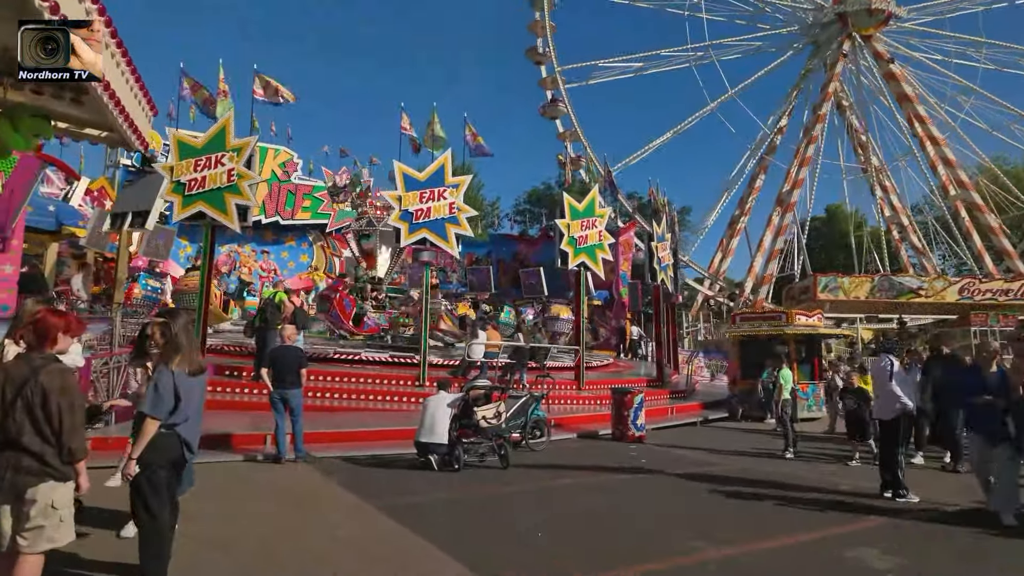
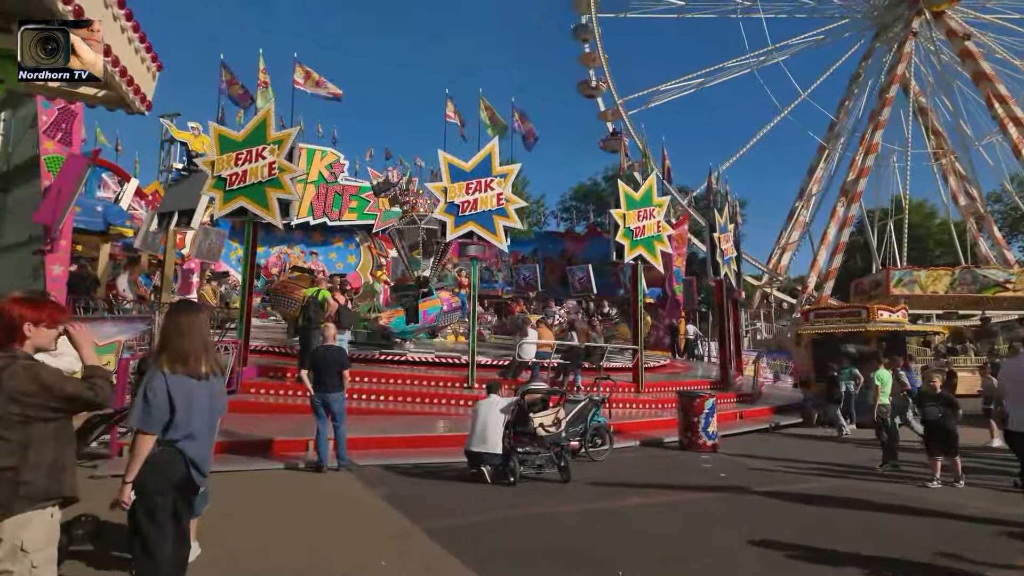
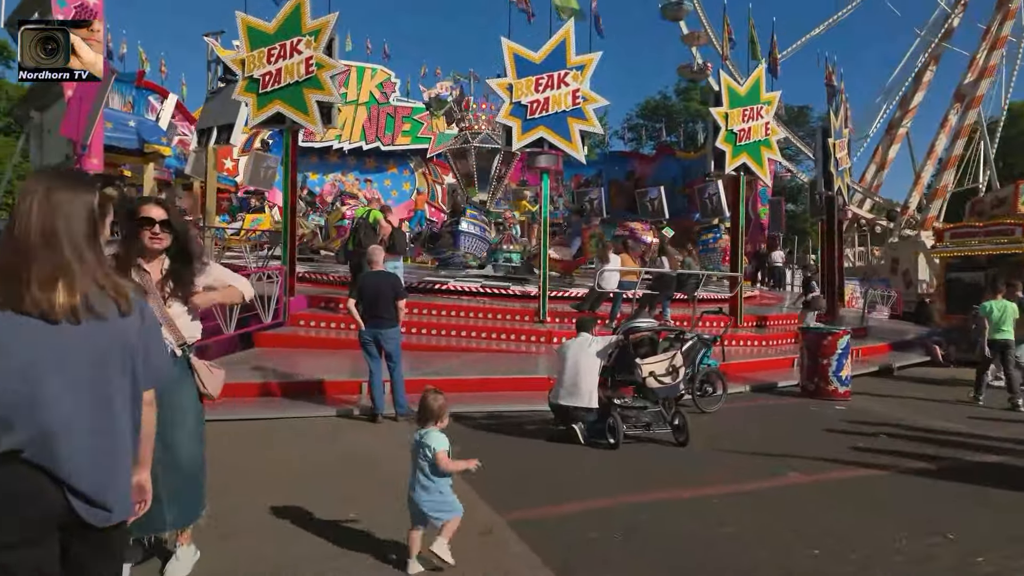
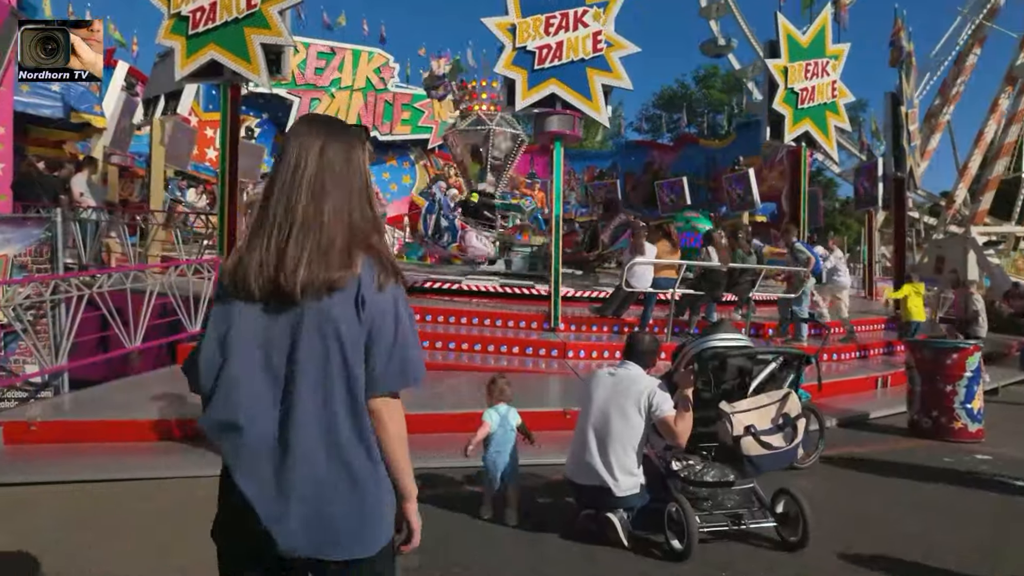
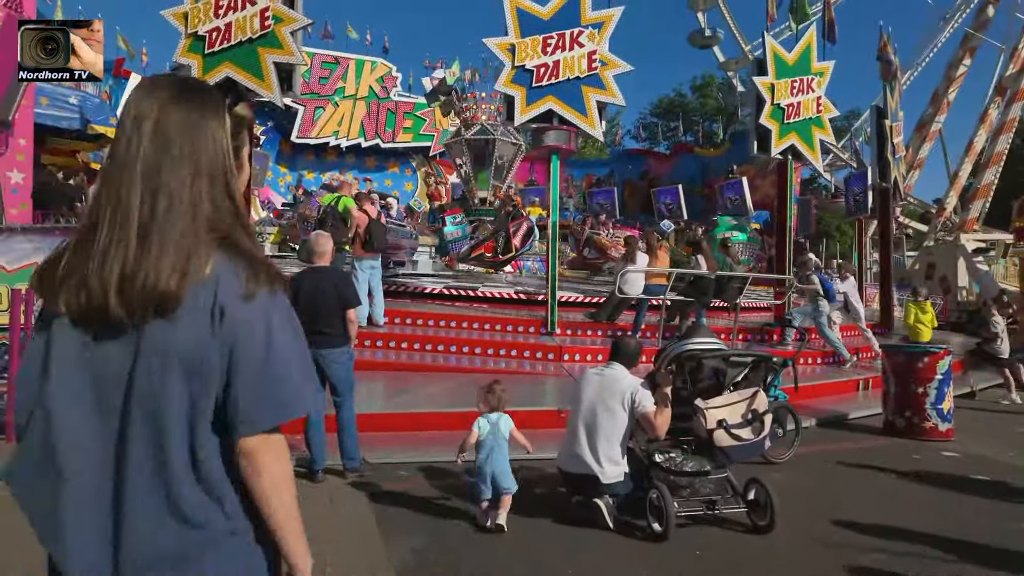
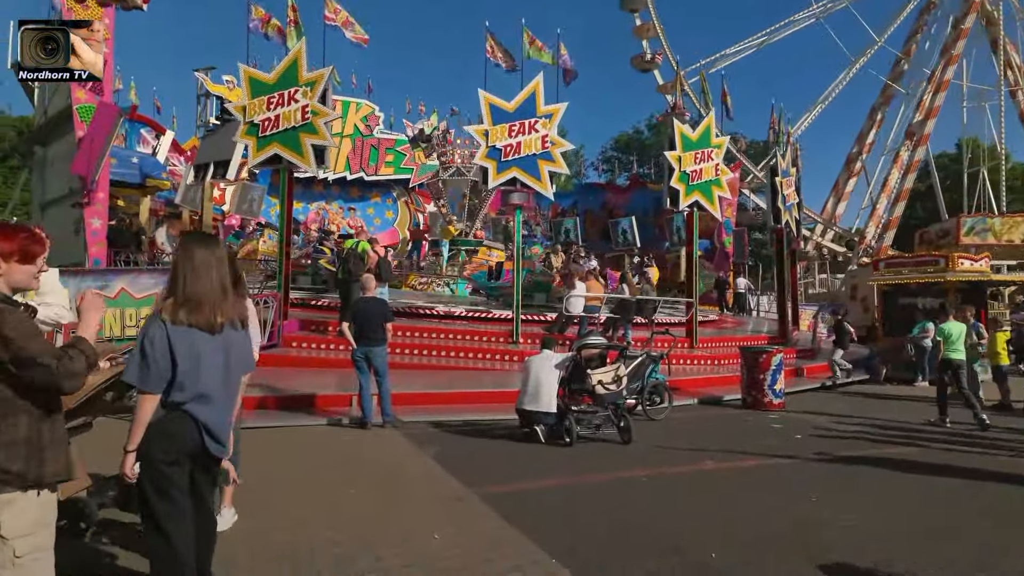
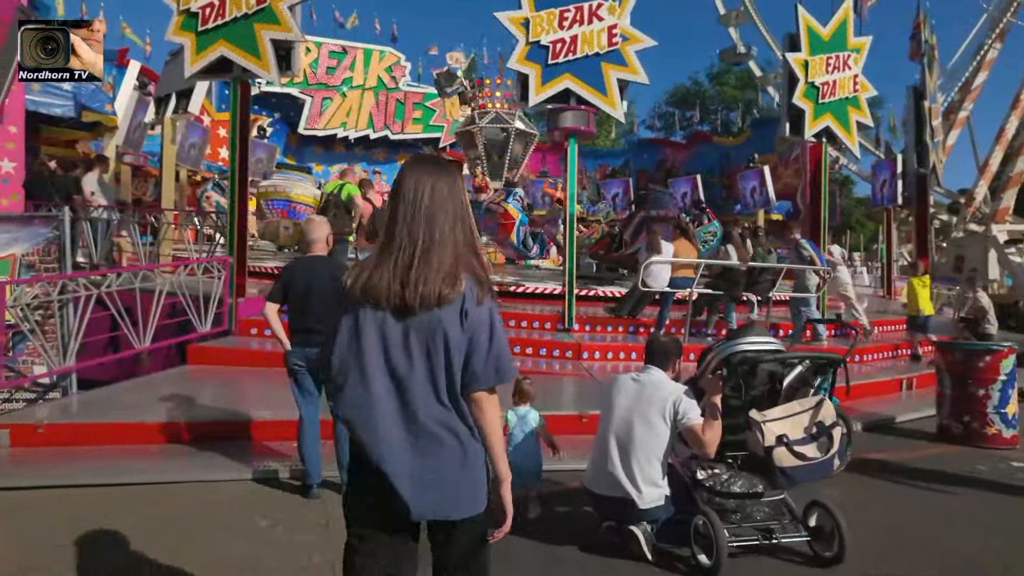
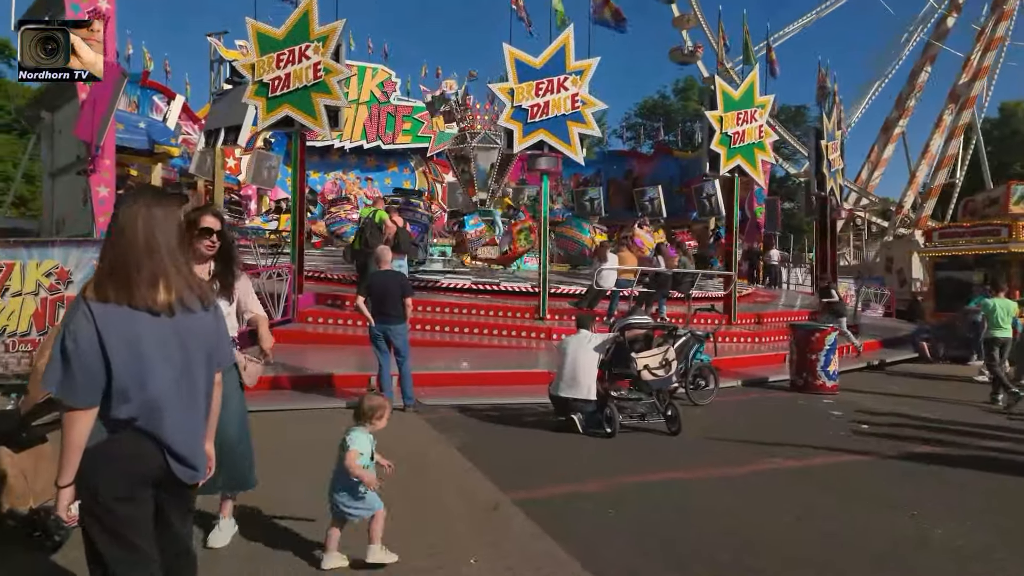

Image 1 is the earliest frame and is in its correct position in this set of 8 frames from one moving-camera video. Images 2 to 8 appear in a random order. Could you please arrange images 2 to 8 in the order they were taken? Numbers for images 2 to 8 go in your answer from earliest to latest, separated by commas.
2, 6, 8, 3, 5, 4, 7
